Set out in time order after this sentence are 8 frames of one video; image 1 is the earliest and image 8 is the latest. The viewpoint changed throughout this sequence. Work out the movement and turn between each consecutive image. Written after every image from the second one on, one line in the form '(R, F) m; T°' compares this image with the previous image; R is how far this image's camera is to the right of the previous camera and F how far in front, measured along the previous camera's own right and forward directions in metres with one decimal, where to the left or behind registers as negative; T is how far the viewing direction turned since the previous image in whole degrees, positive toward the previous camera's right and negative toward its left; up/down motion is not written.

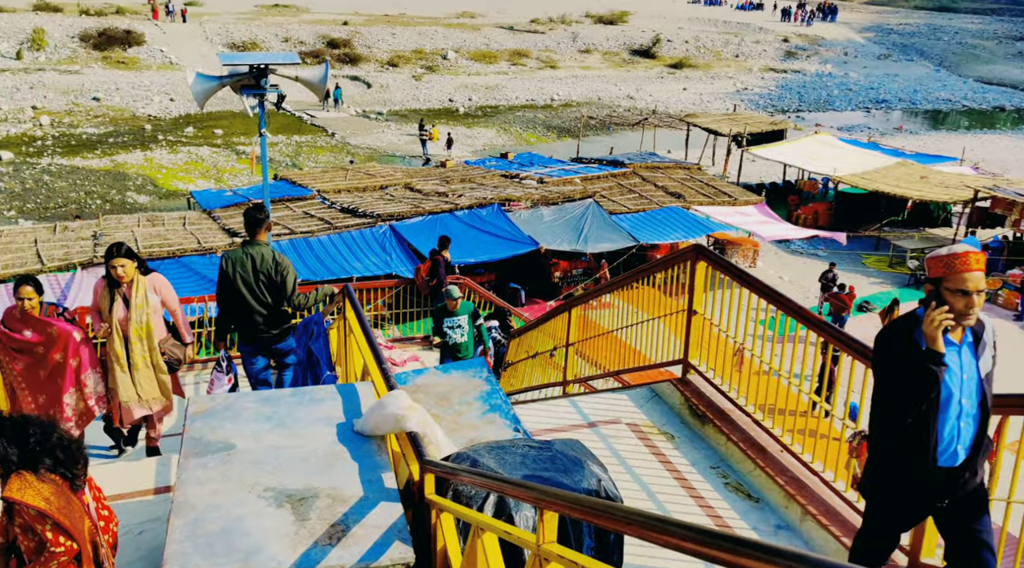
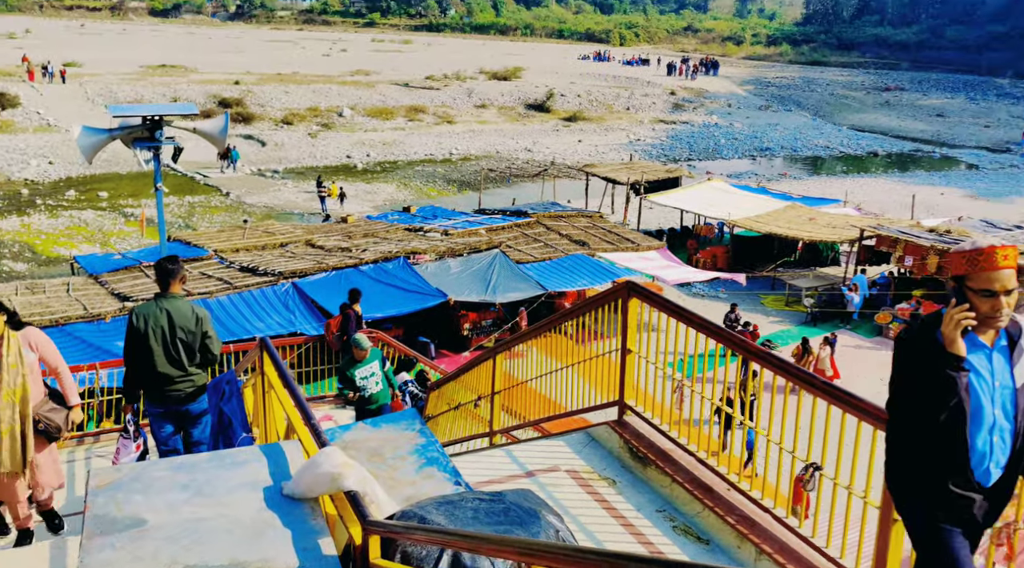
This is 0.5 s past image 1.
(-0.1, +0.1) m; +6°
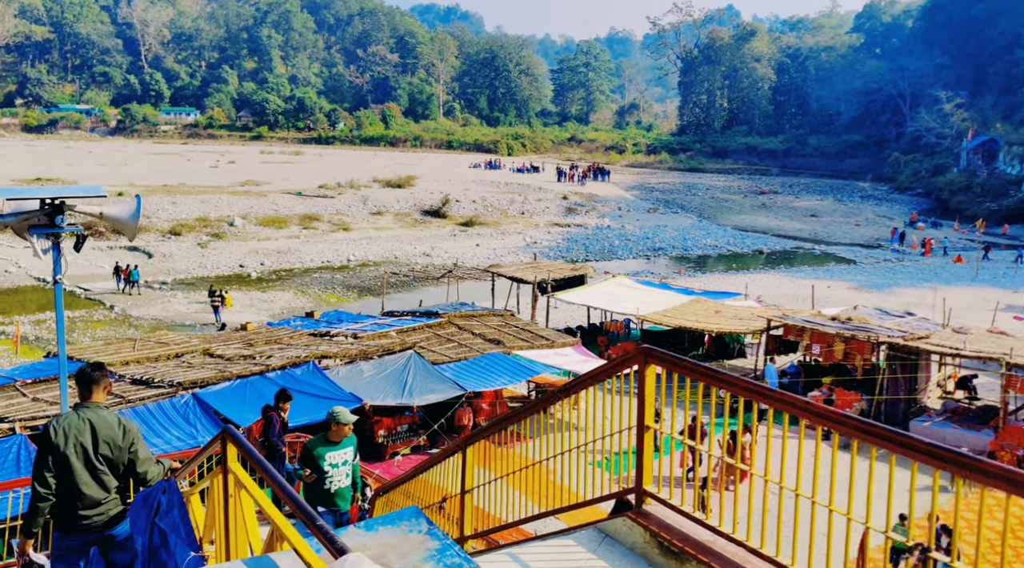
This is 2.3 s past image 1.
(-0.3, +0.4) m; +7°
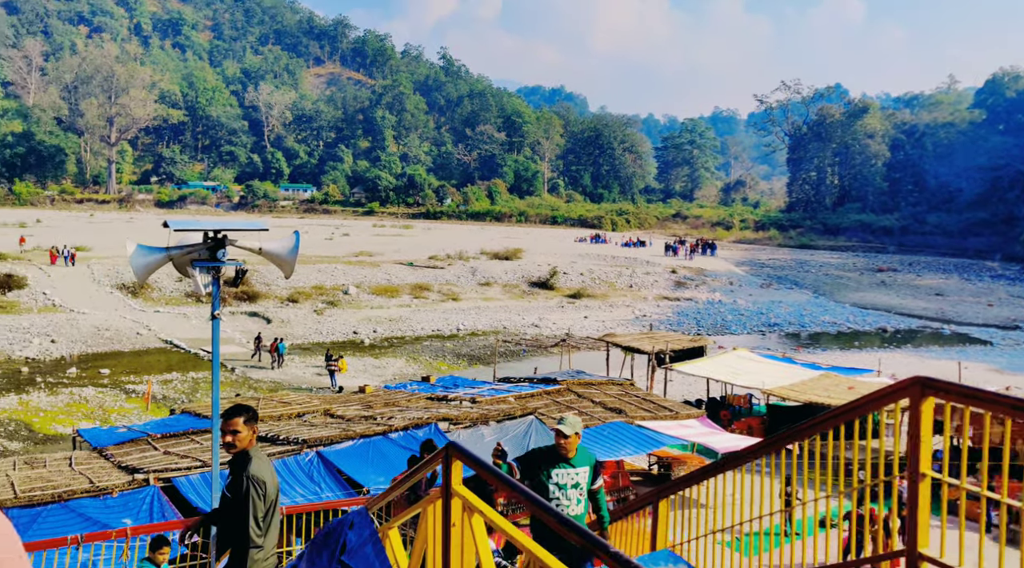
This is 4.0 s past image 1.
(-0.3, +0.3) m; -6°
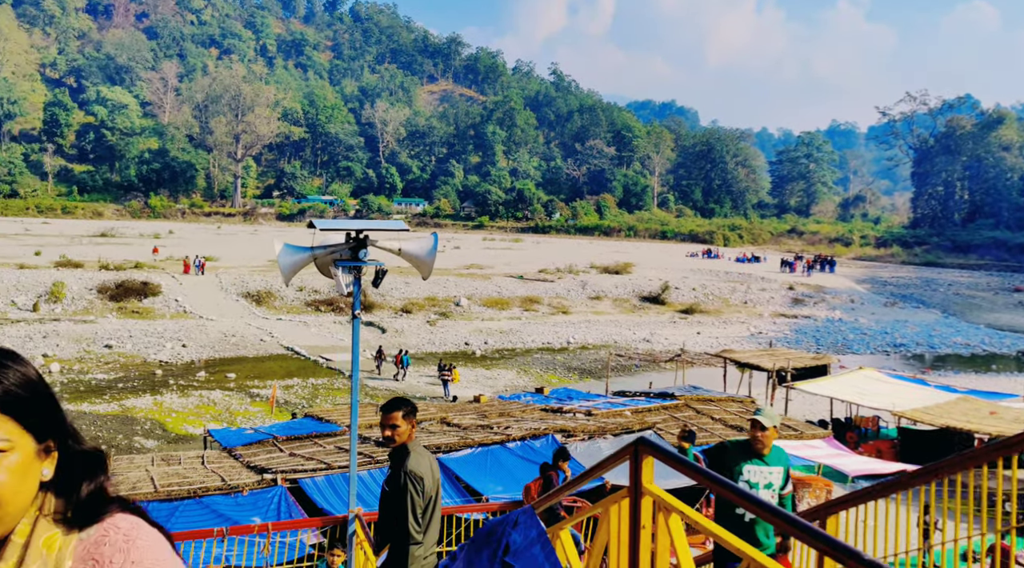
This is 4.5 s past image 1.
(-0.2, +0.1) m; -7°
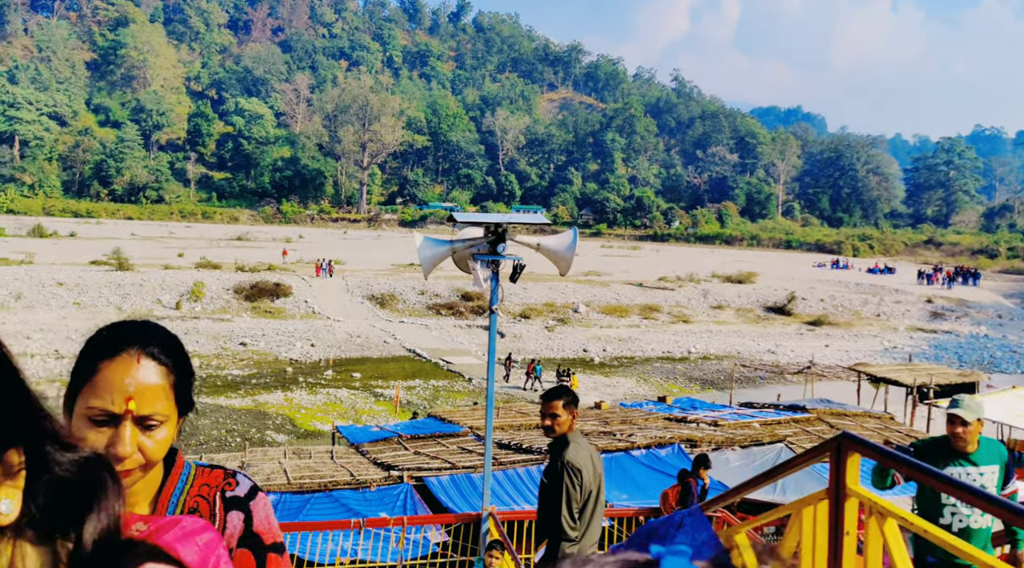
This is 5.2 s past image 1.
(-0.1, +0.1) m; -7°
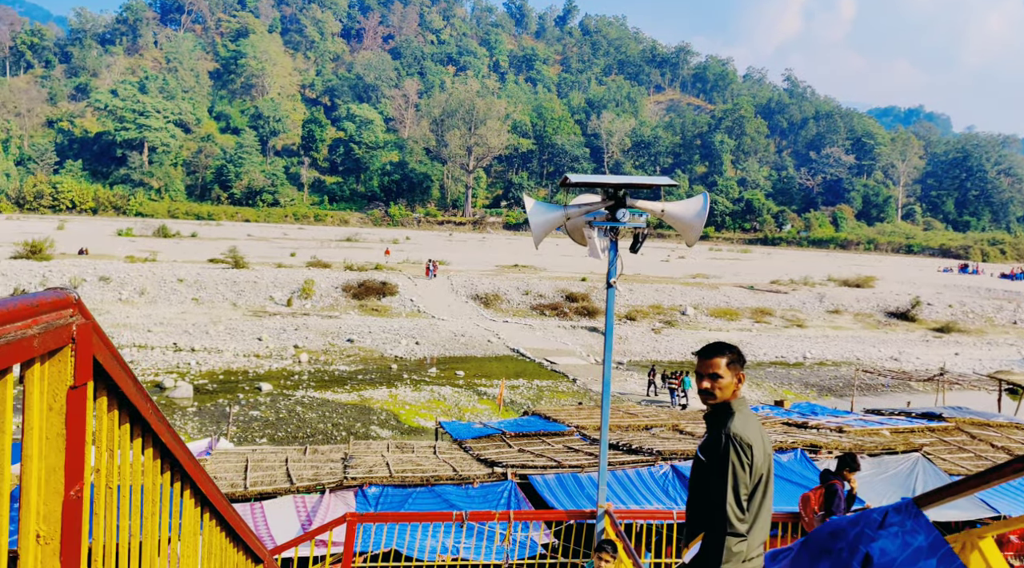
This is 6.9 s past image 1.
(-0.1, +0.5) m; -6°
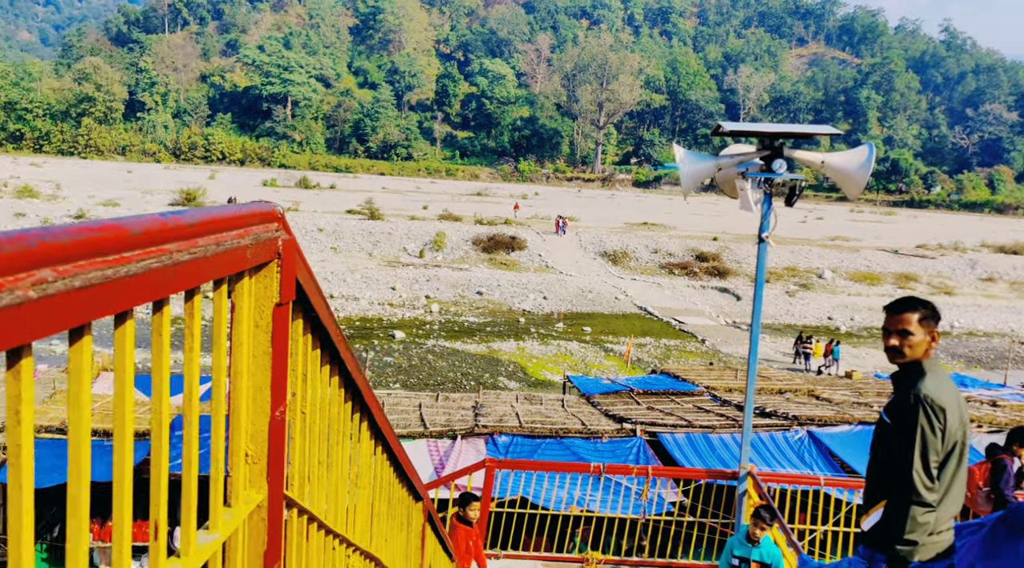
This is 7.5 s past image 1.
(-0.1, +0.1) m; -8°
